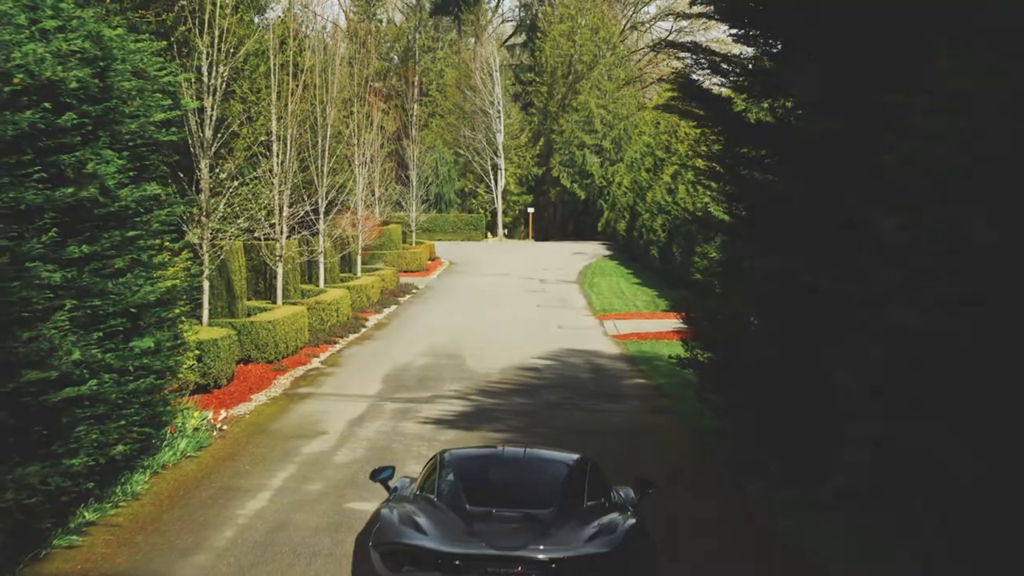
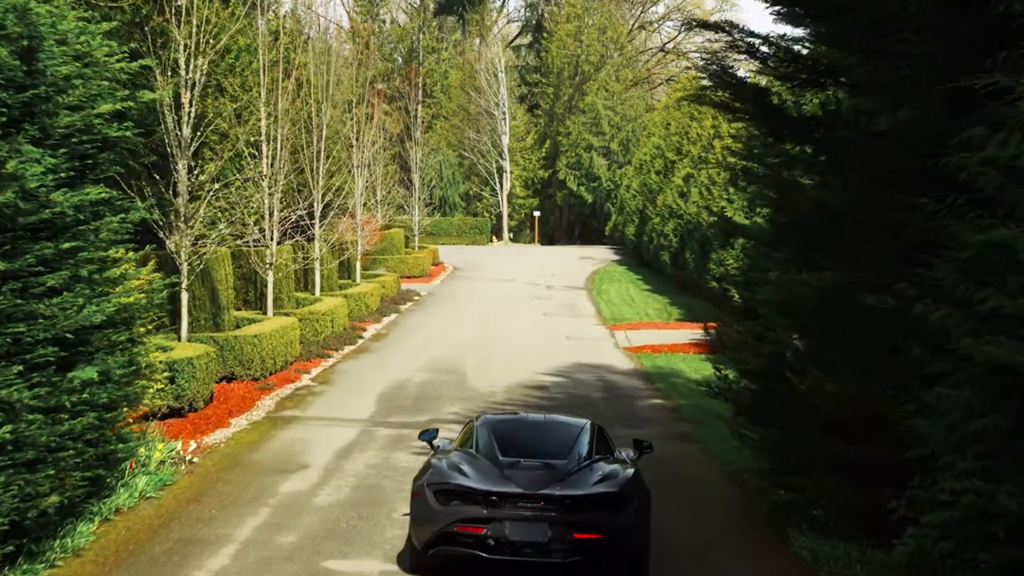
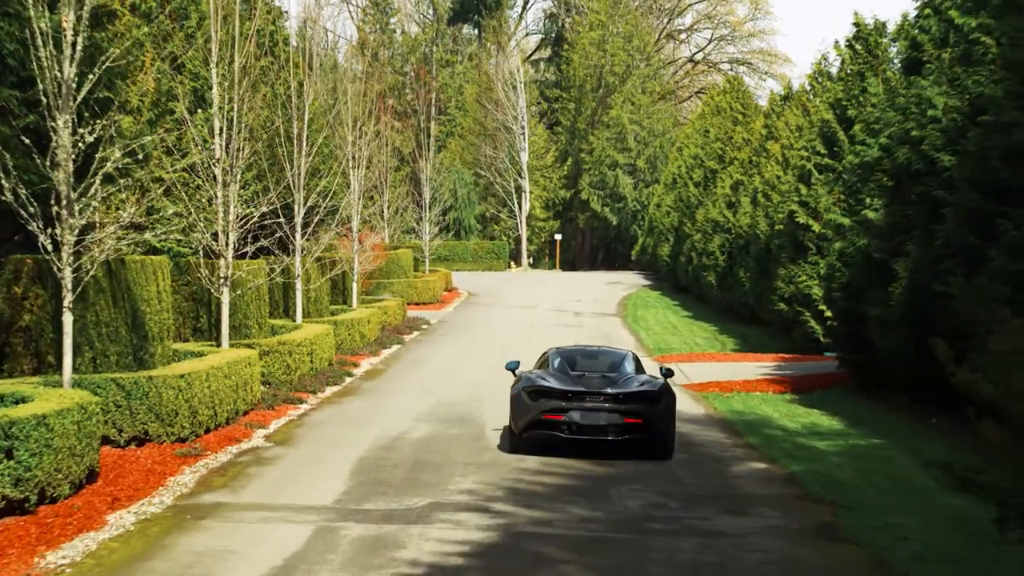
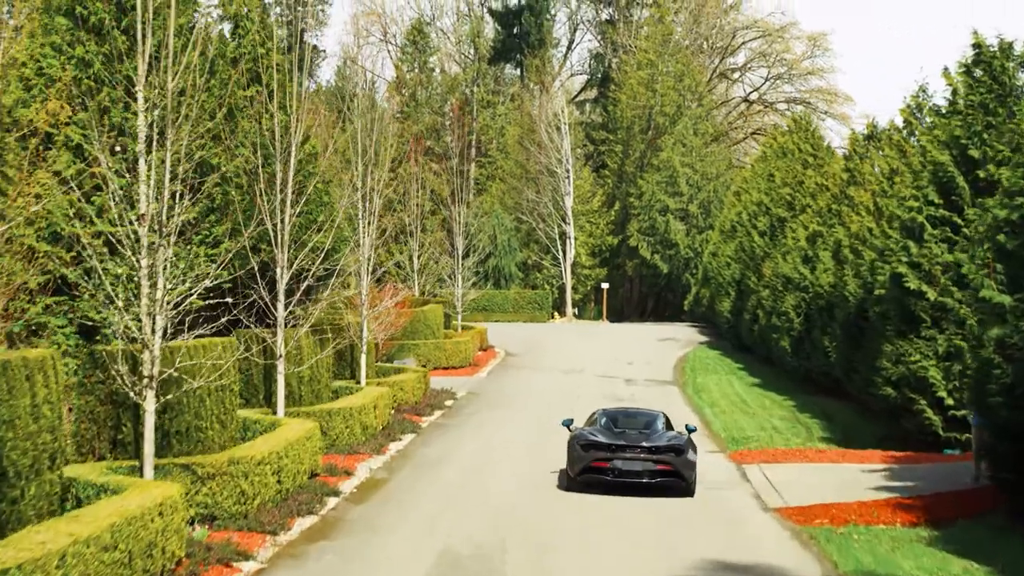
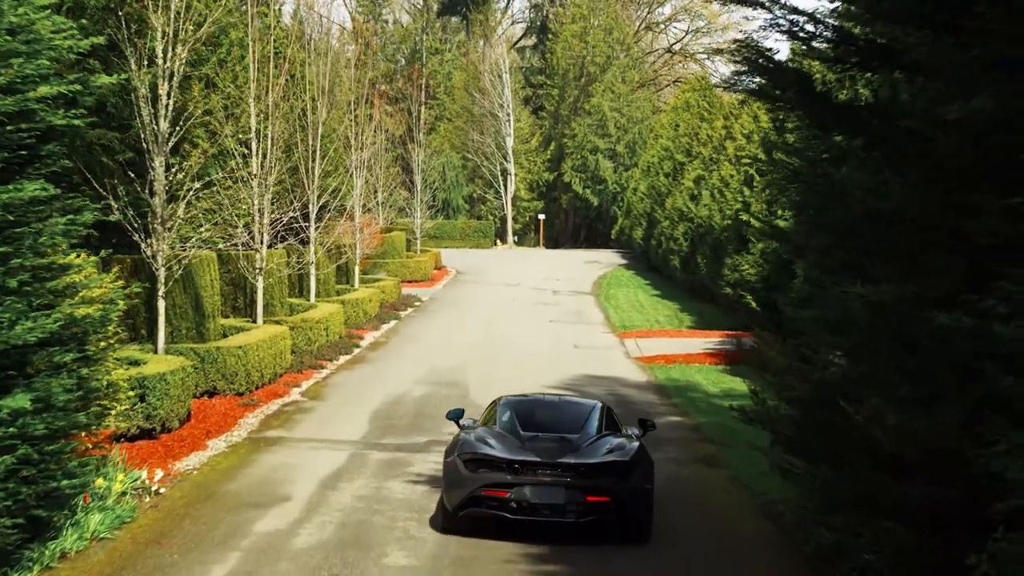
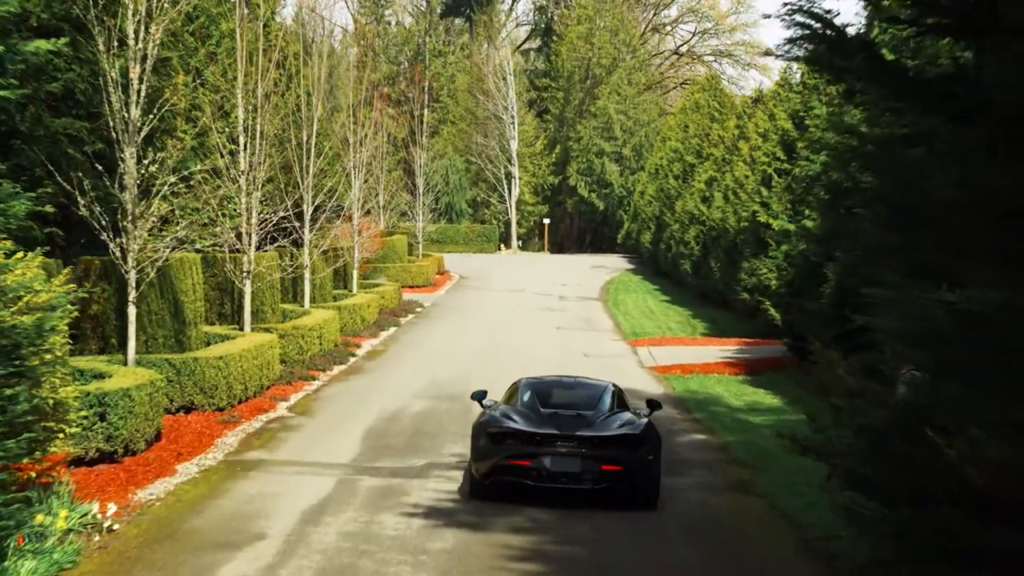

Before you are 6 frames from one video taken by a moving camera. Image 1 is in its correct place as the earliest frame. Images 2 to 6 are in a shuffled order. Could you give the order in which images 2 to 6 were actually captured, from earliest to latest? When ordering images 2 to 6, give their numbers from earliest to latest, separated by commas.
2, 5, 6, 3, 4
